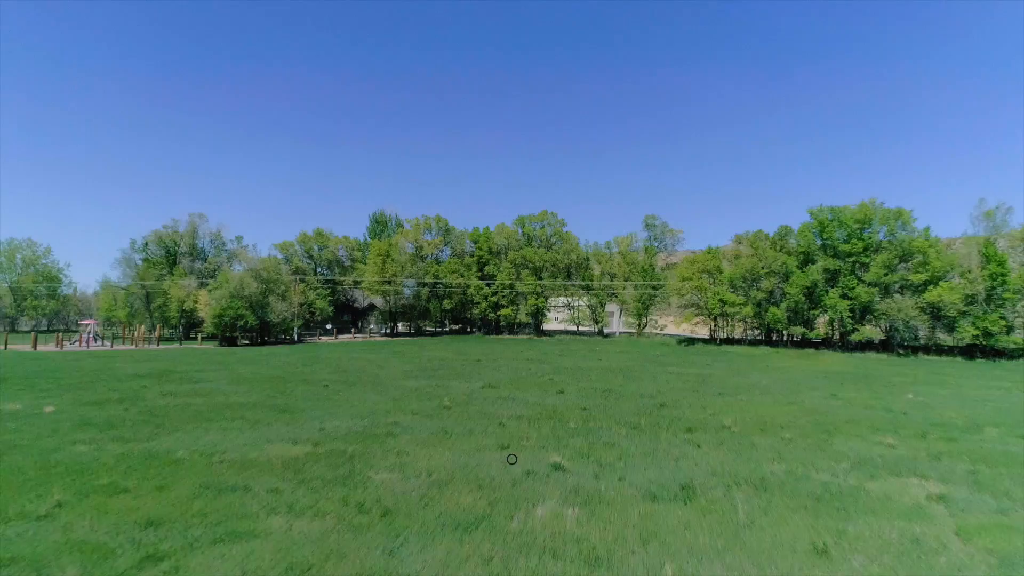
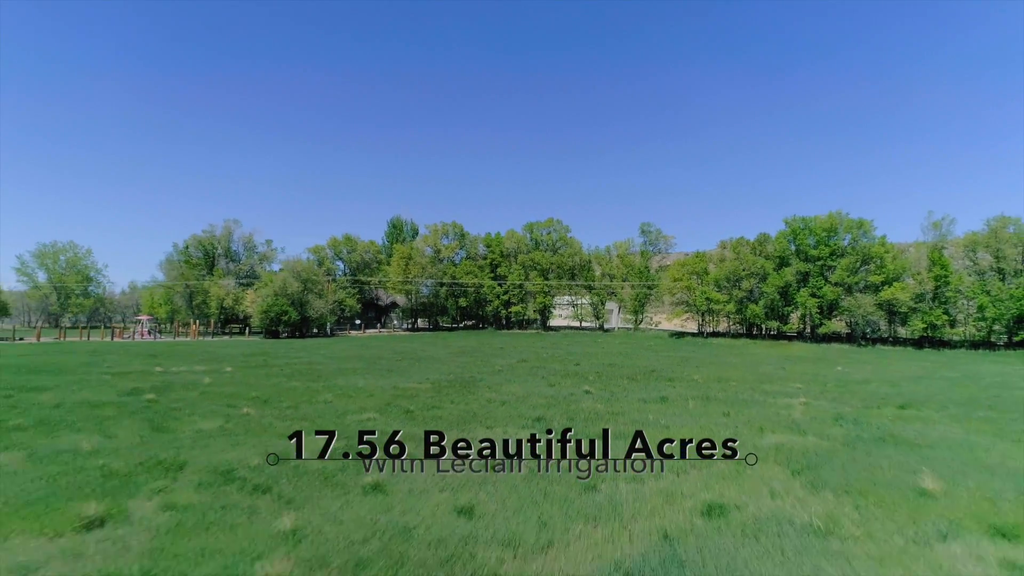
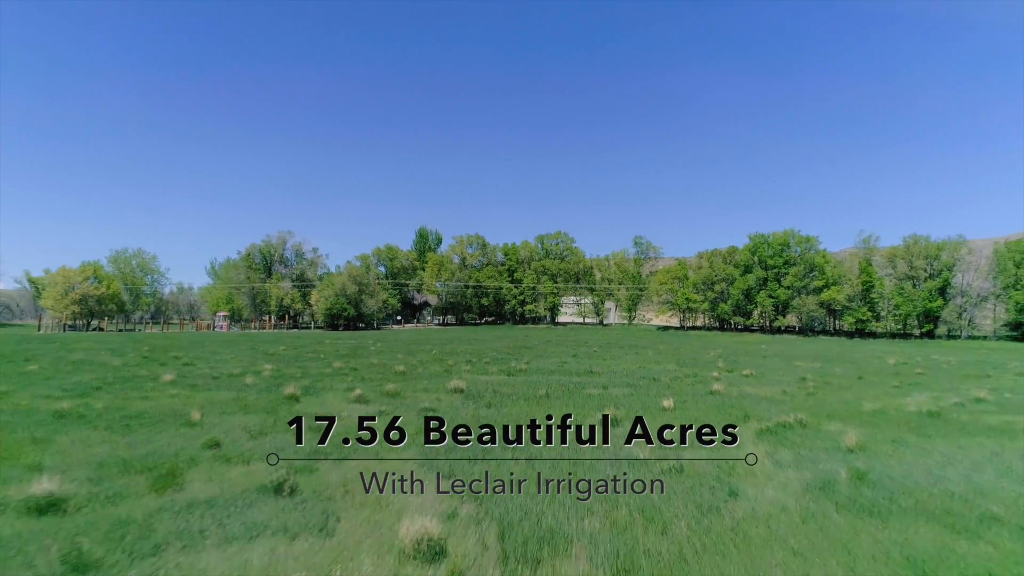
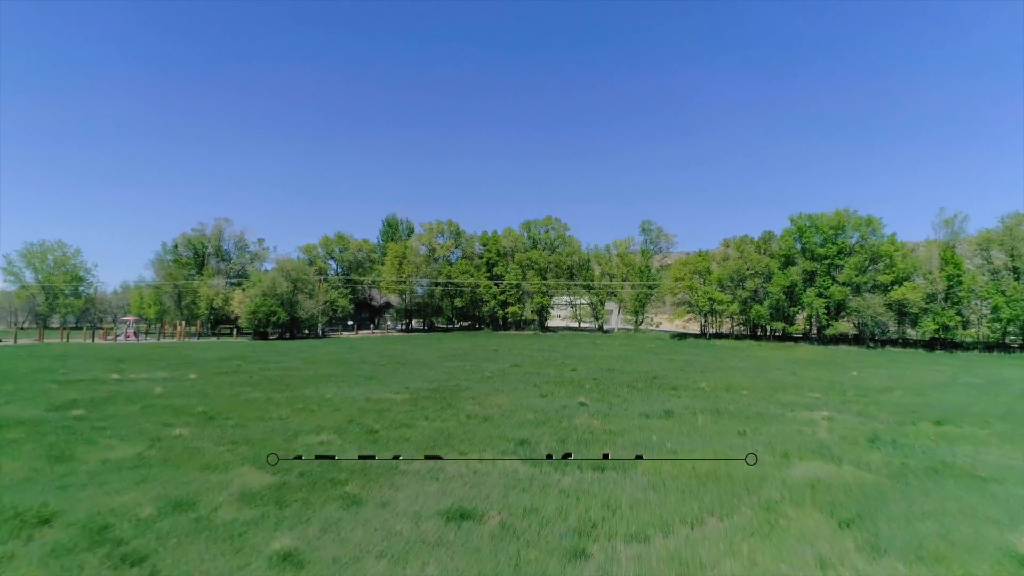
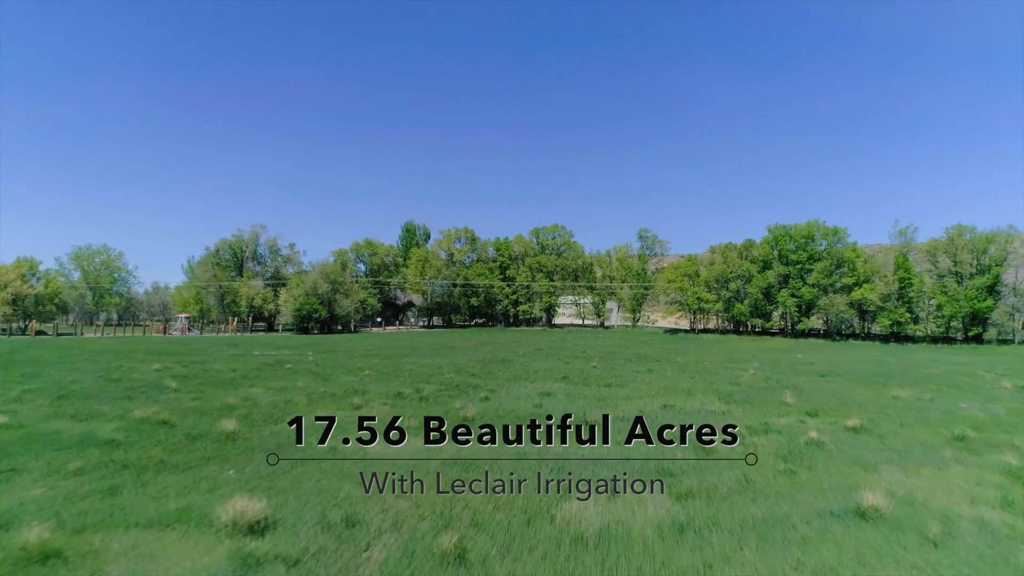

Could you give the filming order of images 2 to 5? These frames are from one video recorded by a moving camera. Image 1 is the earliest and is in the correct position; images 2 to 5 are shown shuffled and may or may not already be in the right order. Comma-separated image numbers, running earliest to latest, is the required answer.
4, 2, 5, 3
